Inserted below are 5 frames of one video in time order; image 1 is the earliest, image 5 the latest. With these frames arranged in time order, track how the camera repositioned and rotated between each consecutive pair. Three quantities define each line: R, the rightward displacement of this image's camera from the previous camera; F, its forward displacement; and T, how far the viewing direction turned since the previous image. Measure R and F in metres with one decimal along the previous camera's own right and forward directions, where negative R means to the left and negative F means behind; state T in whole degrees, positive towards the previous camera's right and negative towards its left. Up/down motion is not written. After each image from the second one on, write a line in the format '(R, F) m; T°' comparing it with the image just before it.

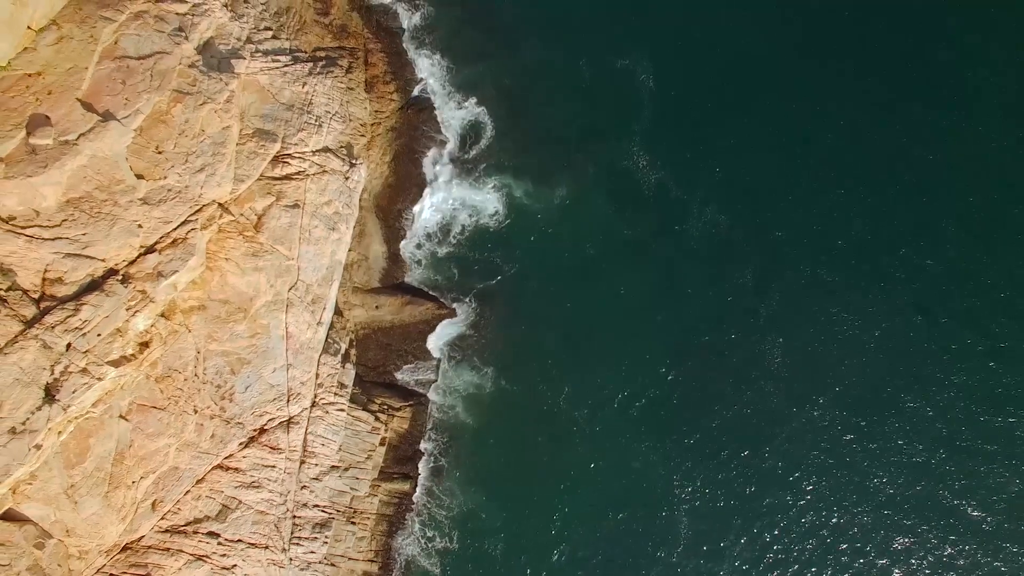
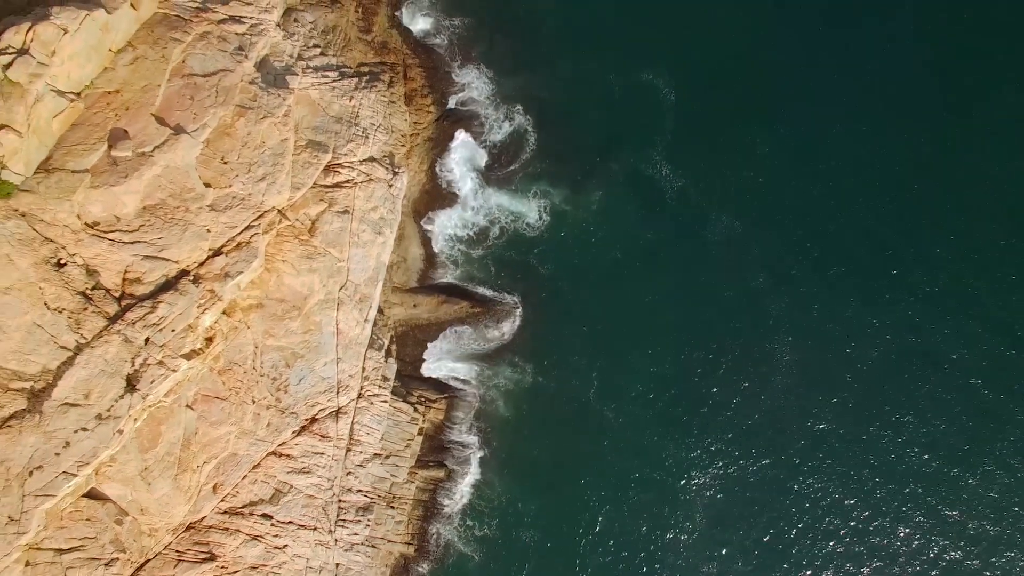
(-1.8, -2.7) m; 0°
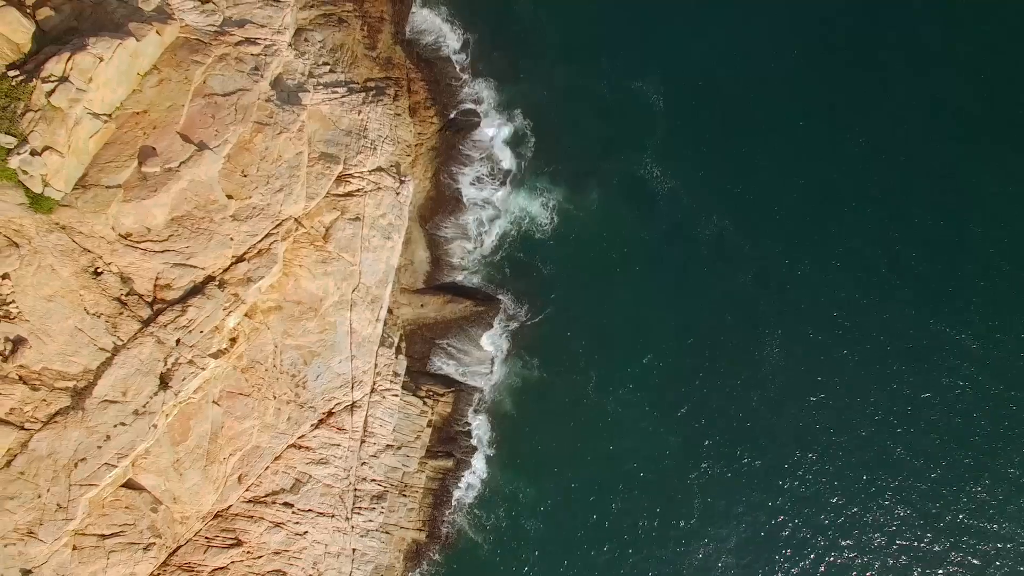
(-0.1, -2.6) m; 0°
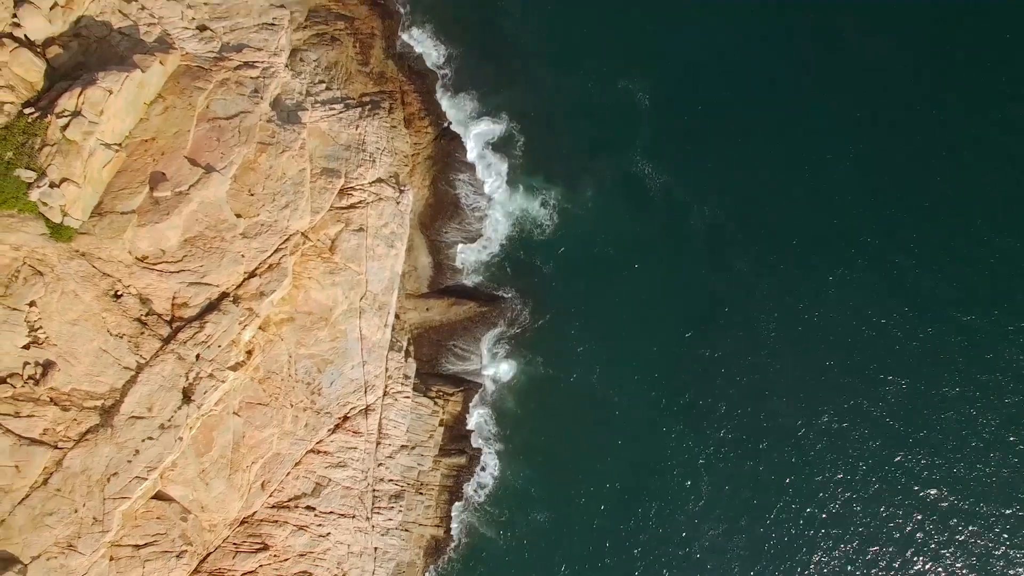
(0.0, -1.5) m; 0°
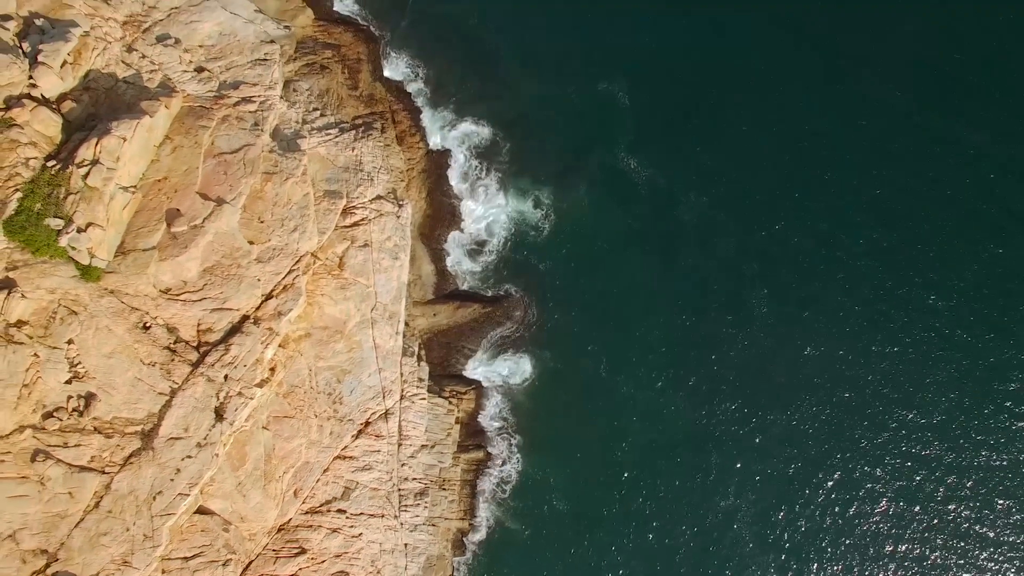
(0.0, -2.4) m; 0°
